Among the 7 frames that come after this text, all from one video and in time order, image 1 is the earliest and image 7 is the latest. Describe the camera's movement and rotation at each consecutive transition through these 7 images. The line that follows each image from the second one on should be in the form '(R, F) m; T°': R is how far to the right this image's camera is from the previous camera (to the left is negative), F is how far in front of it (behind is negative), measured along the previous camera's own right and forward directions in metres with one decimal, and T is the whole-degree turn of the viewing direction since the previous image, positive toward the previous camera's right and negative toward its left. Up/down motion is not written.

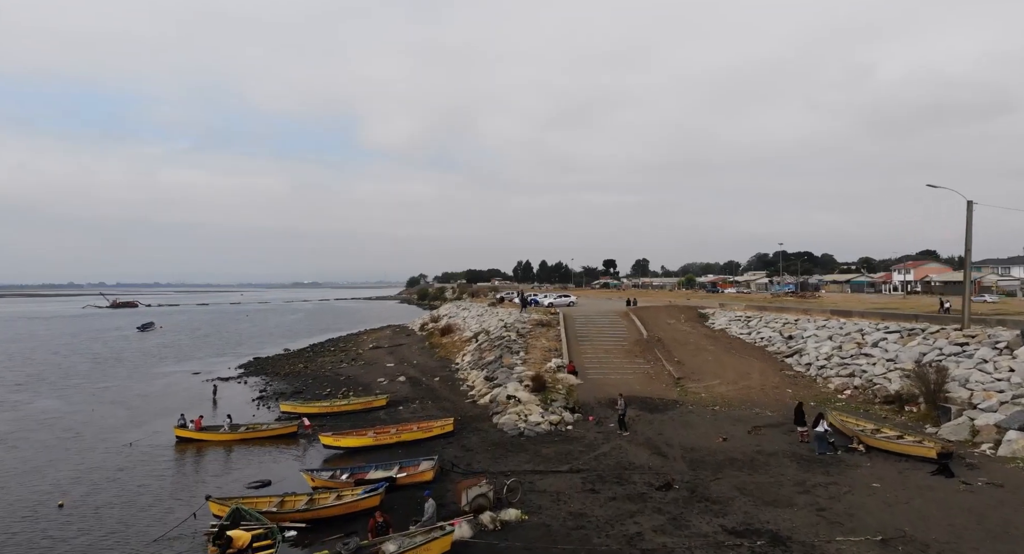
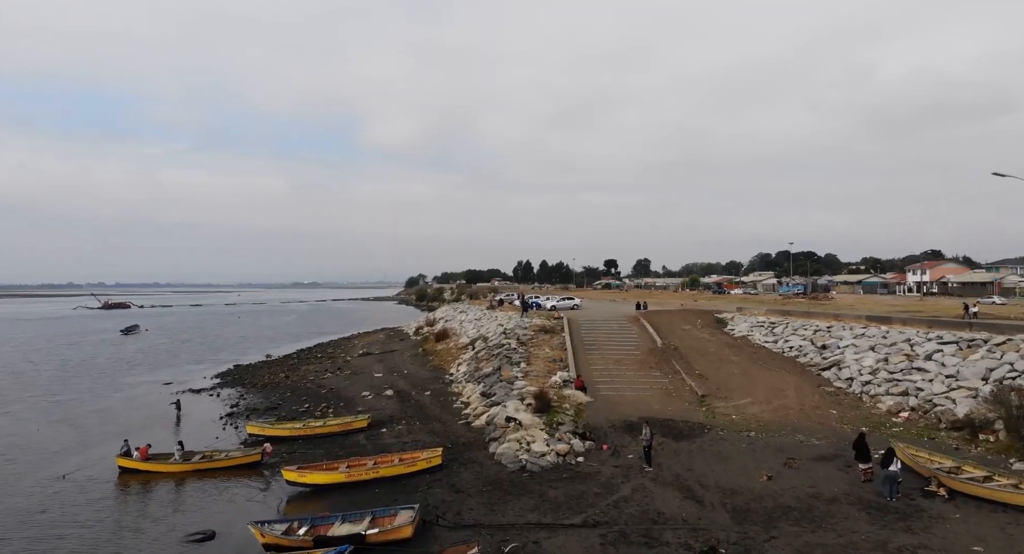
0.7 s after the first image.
(0.0, +2.3) m; 0°
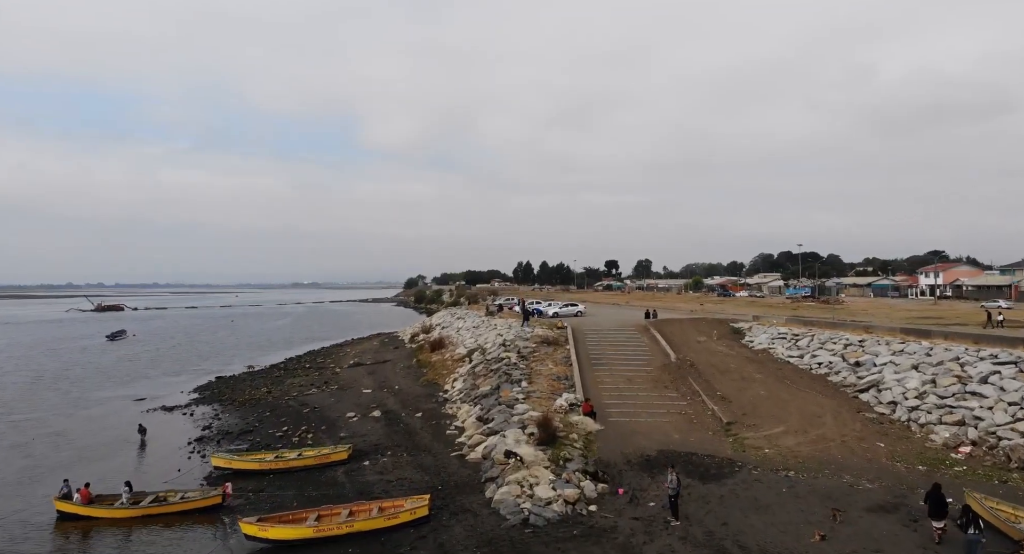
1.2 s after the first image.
(0.0, +1.8) m; 0°
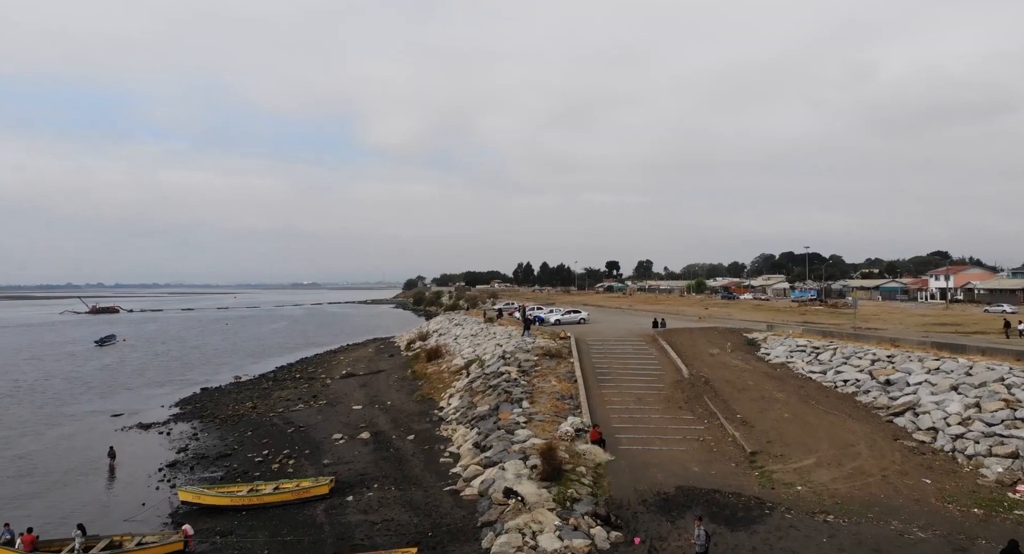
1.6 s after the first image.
(0.0, +1.4) m; 0°
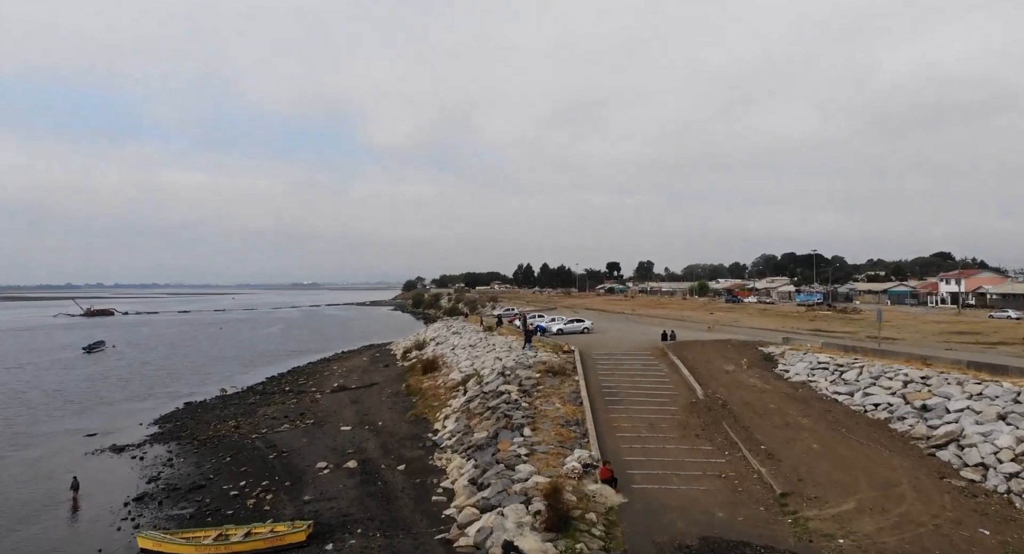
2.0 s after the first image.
(0.0, +1.4) m; 0°
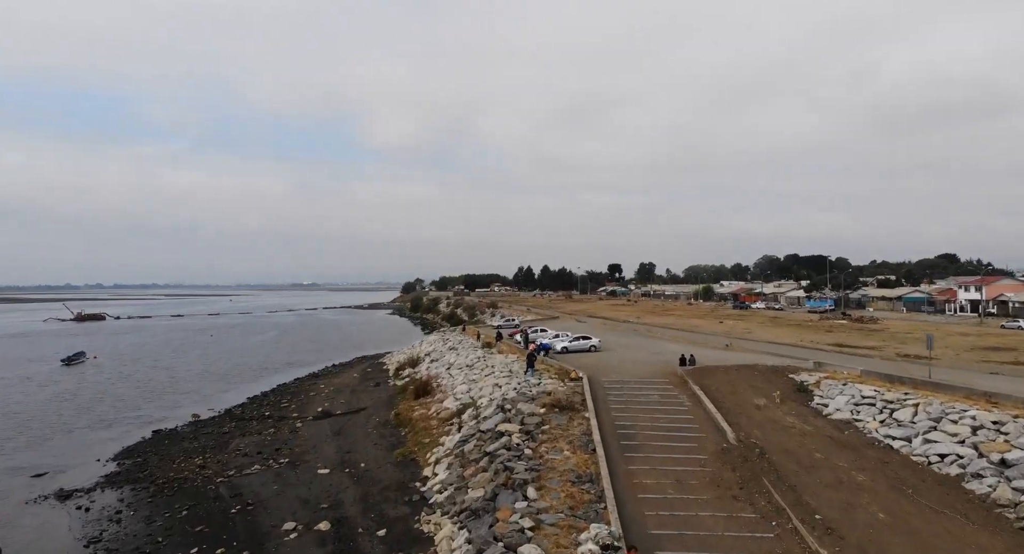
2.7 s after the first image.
(0.0, +2.3) m; 0°
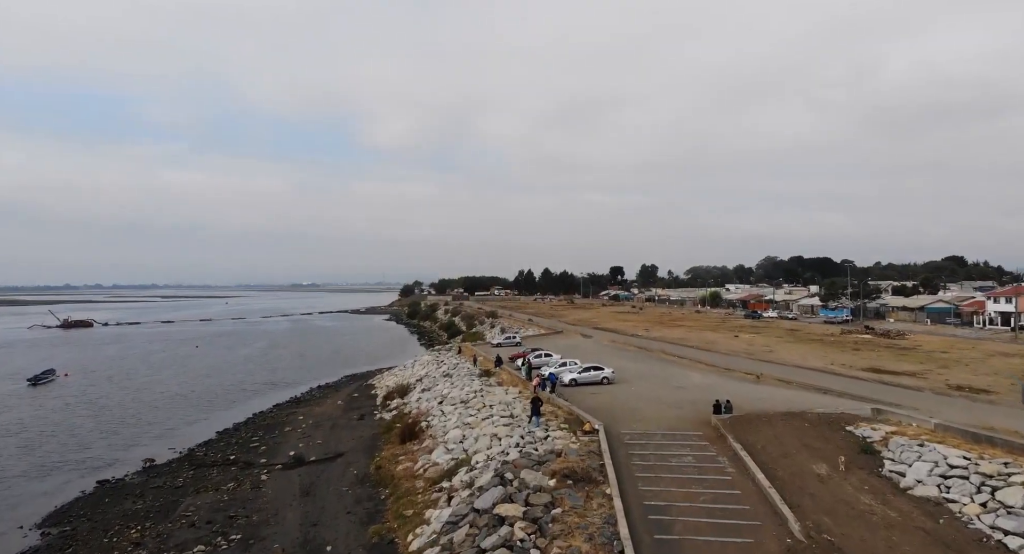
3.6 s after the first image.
(0.0, +3.2) m; 0°
